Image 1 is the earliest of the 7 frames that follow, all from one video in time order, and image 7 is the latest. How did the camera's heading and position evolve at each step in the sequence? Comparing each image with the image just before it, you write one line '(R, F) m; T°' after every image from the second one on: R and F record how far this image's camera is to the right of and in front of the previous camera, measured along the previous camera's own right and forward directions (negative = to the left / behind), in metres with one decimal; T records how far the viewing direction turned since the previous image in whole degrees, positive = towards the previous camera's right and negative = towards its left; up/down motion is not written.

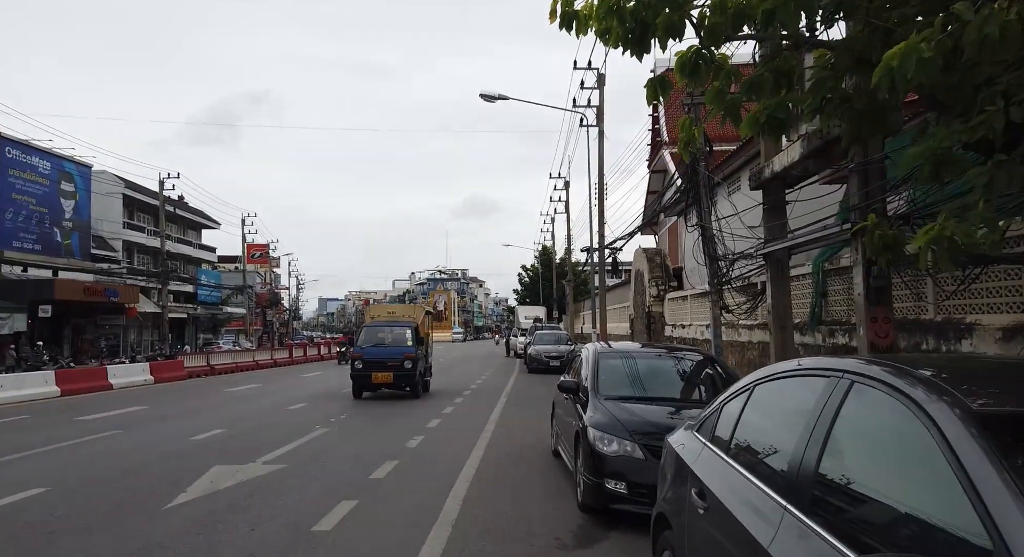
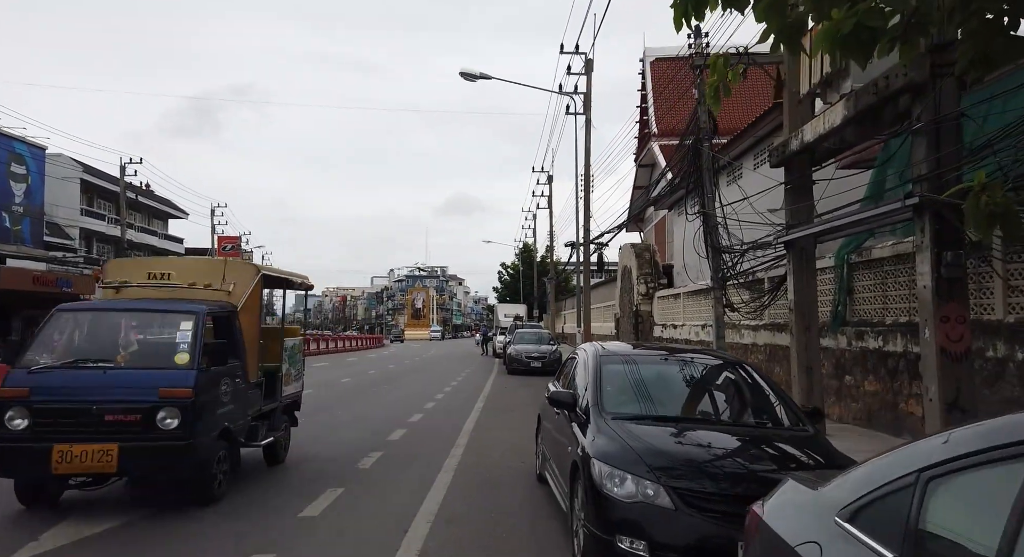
(0.0, +1.6) m; +2°
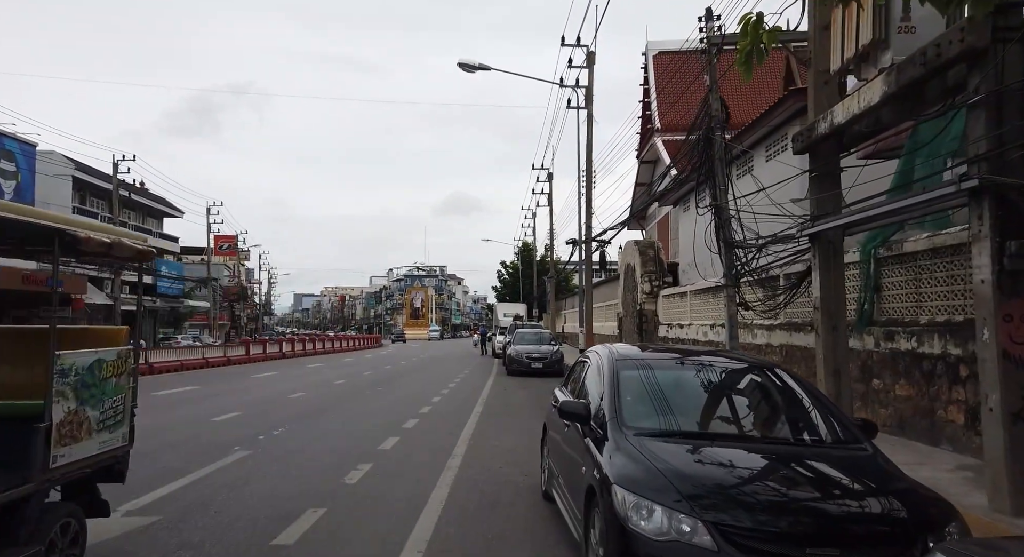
(0.0, +0.7) m; 0°
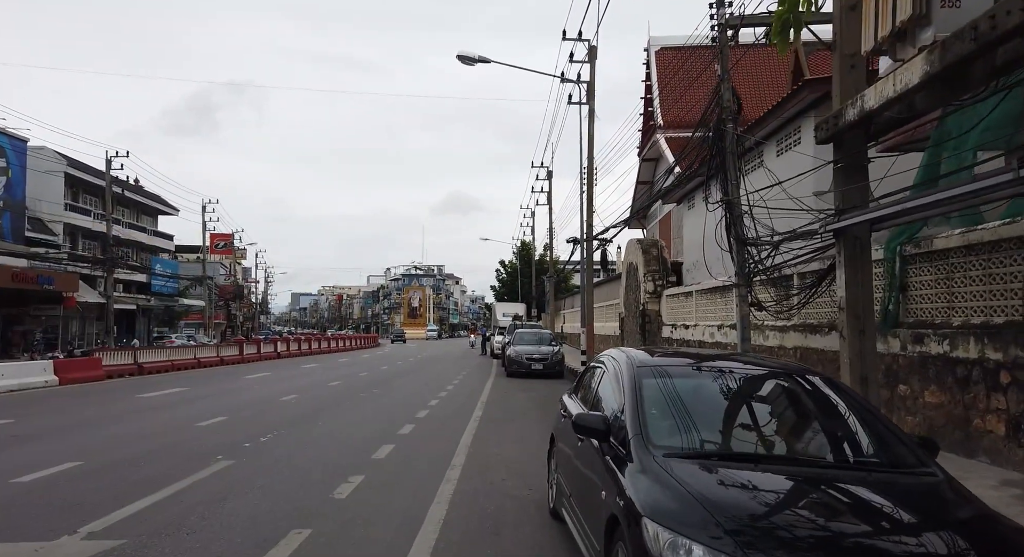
(-0.1, +0.5) m; 0°
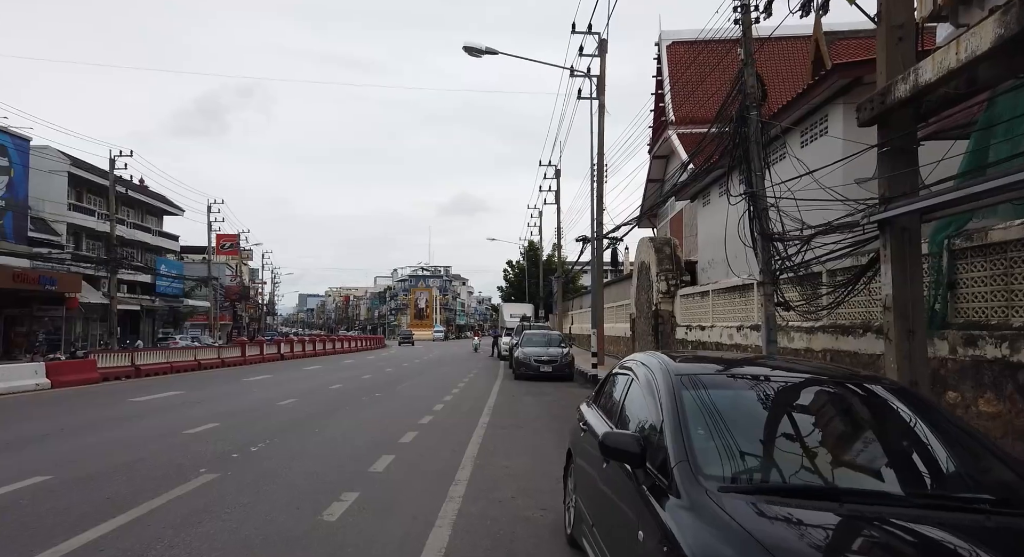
(0.0, +0.7) m; -1°
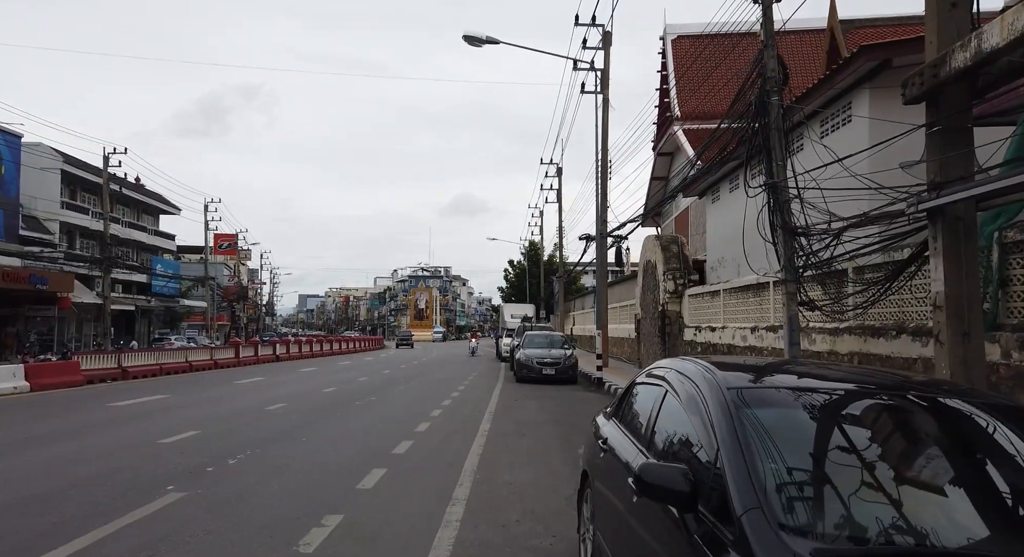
(0.0, +0.7) m; 0°
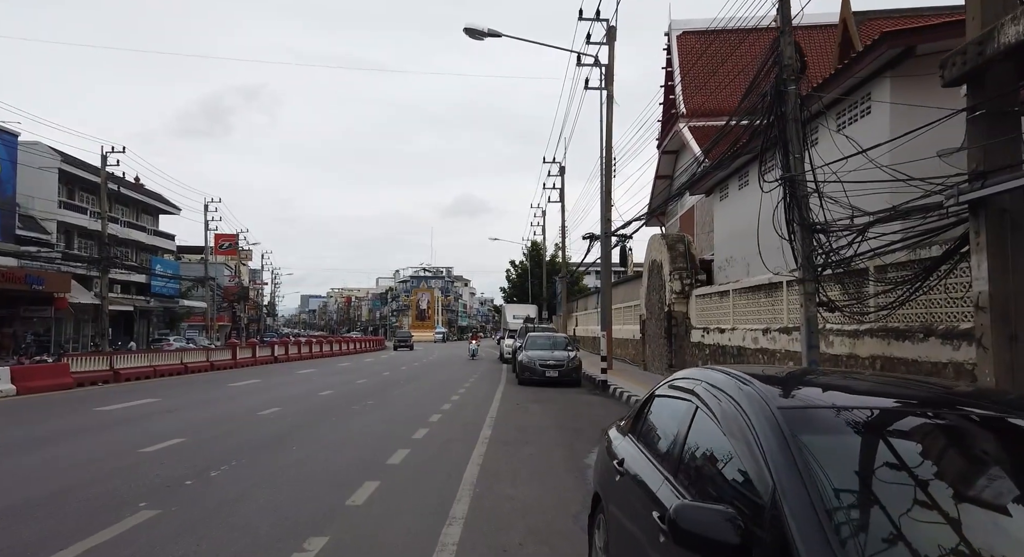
(0.0, +0.5) m; 0°
